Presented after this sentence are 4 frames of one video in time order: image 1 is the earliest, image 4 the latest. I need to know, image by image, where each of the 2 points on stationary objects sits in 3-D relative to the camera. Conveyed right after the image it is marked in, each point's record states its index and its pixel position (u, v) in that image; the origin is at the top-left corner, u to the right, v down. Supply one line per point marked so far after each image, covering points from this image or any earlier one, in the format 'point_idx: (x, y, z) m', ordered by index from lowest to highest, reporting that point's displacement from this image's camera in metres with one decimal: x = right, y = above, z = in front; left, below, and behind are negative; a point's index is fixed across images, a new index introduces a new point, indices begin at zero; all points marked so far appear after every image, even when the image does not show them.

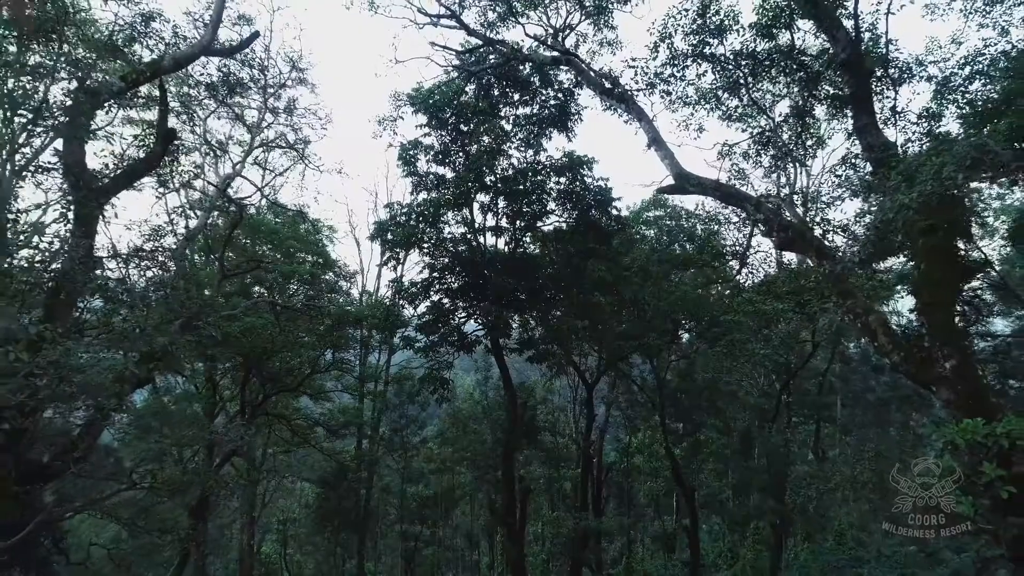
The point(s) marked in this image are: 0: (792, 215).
0: (+2.3, +0.6, +5.3) m
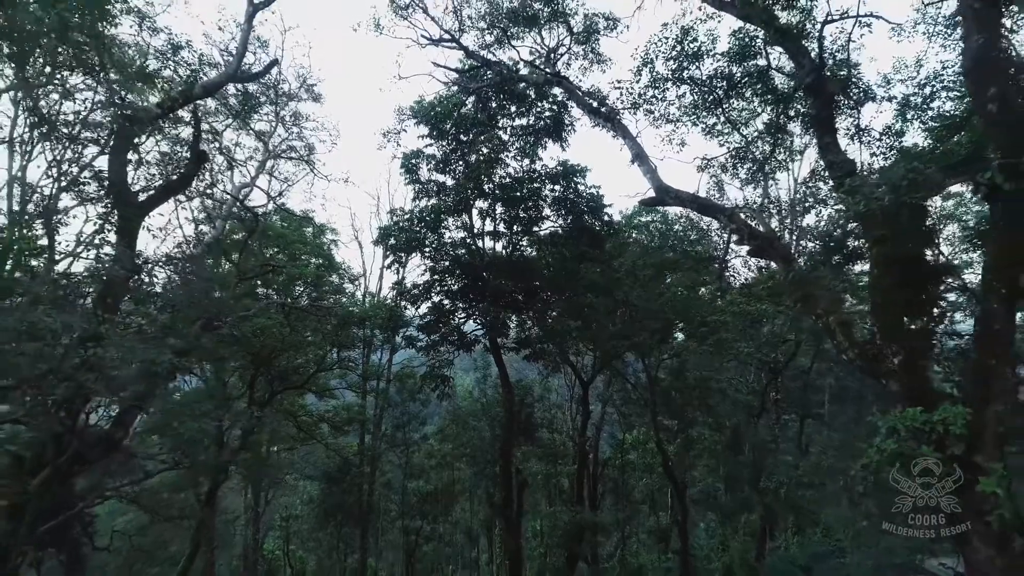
0: (+2.2, +0.6, +5.8) m
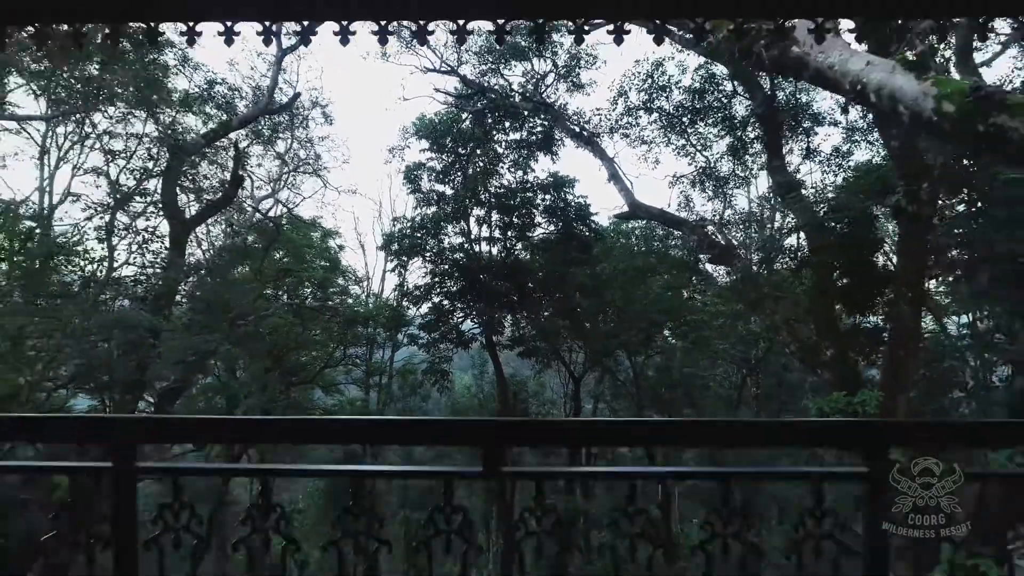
0: (+2.2, +0.5, +6.5) m
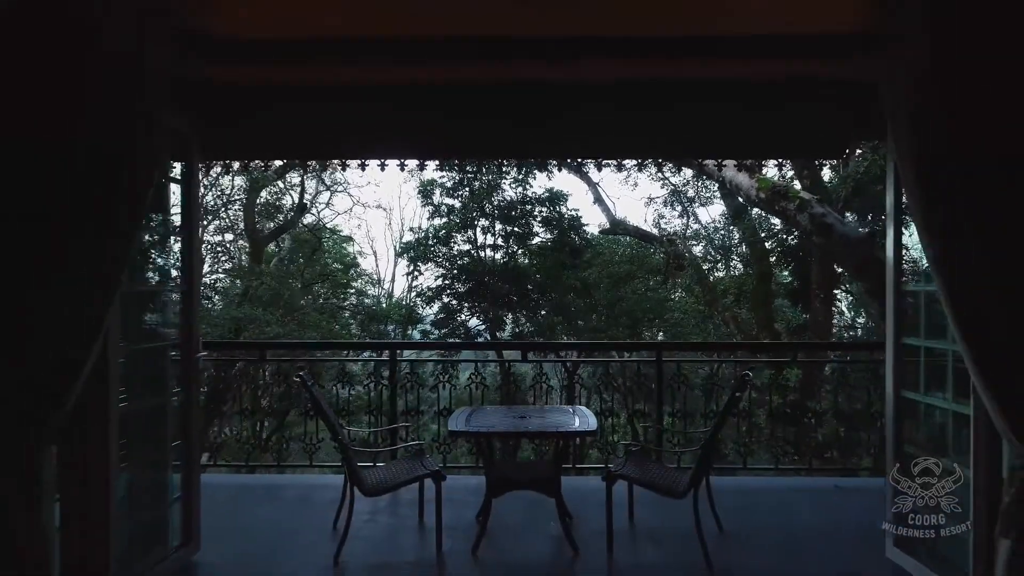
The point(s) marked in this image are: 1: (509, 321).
0: (+2.2, +0.5, +7.9) m
1: (0.0, -0.4, +8.3) m
